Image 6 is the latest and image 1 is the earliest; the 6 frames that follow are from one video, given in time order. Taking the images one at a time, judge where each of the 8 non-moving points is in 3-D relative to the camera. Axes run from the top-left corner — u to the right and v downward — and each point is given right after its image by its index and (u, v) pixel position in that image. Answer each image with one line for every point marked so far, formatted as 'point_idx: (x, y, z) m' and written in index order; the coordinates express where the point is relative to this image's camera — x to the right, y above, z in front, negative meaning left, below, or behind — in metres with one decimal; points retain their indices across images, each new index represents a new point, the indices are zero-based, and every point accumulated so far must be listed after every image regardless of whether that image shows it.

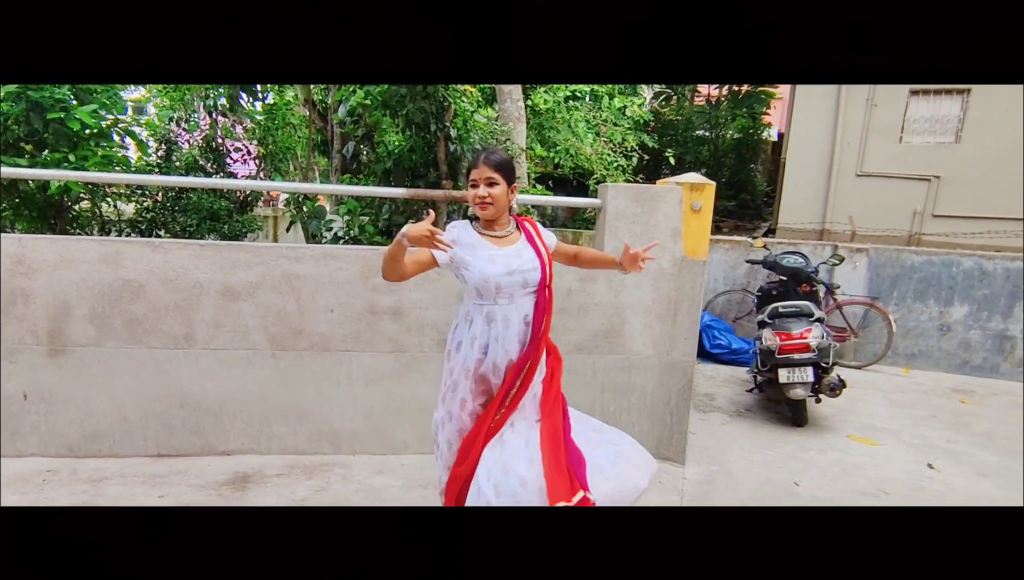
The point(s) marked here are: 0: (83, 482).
0: (-1.7, -0.7, +2.5) m
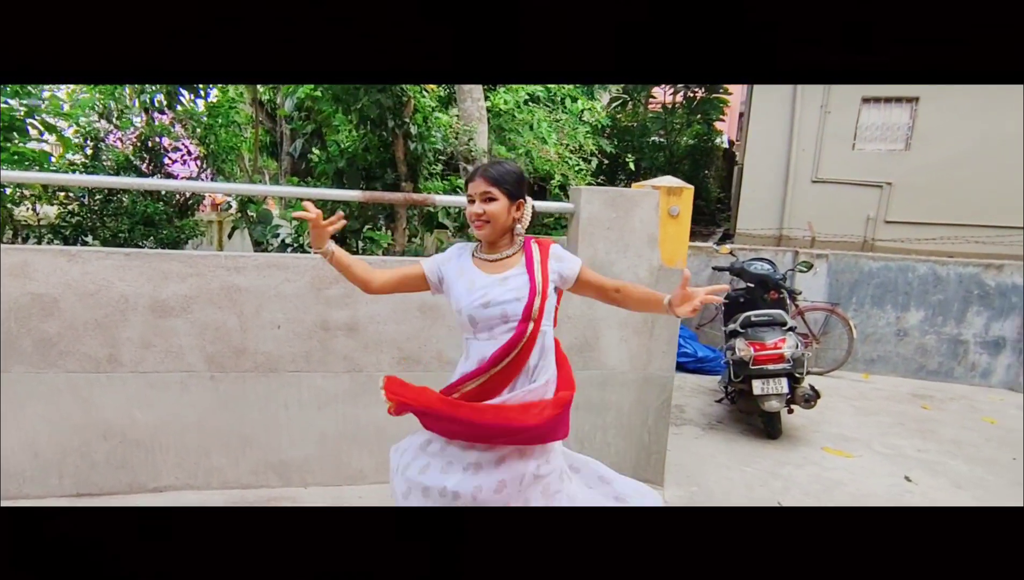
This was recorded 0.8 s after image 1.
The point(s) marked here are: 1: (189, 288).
0: (-1.8, -0.8, +2.2) m
1: (-1.1, 0.0, +2.3) m
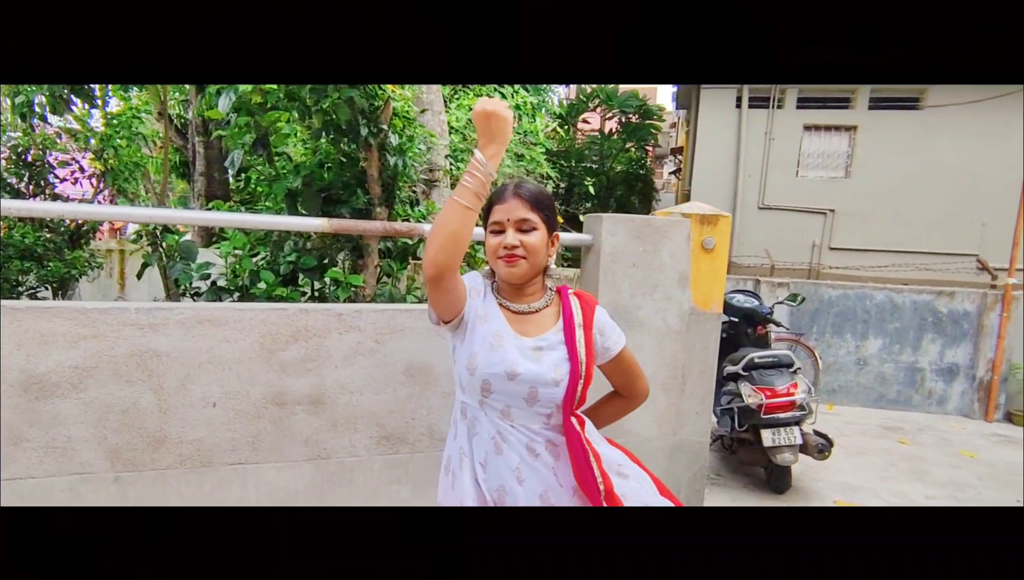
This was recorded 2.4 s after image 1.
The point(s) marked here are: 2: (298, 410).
0: (-1.7, -1.0, +1.4) m
1: (-1.1, -0.2, +1.6) m
2: (-0.6, -0.3, +1.8) m
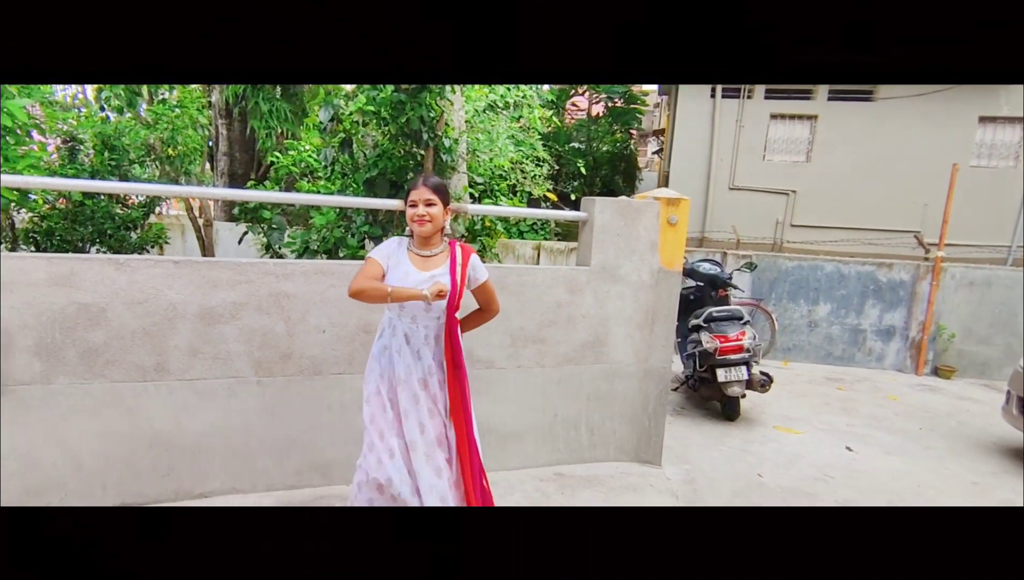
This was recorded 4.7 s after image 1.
0: (-1.6, -0.8, +2.1) m
1: (-1.0, 0.0, +2.3) m
2: (-0.5, -0.2, +2.5) m
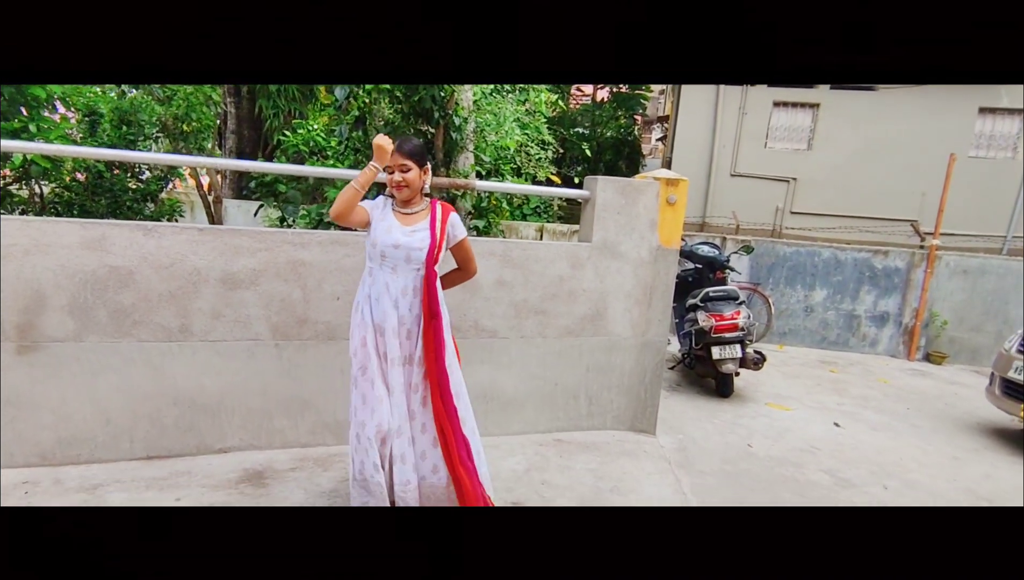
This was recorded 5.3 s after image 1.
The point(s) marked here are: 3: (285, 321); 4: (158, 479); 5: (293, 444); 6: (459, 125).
0: (-1.6, -0.7, +2.3) m
1: (-1.0, +0.1, +2.4) m
2: (-0.5, -0.1, +2.6) m
3: (-0.9, -0.1, +2.5) m
4: (-1.3, -0.7, +2.4) m
5: (-0.9, -0.6, +2.6) m
6: (-0.4, +0.8, +3.2) m
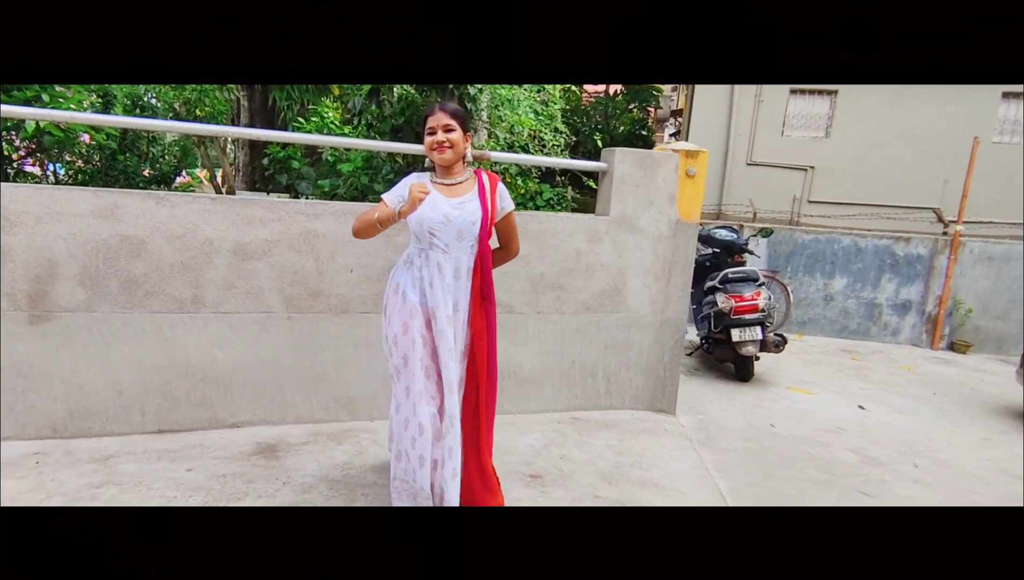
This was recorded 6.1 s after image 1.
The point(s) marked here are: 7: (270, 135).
0: (-1.5, -0.6, +2.2) m
1: (-0.9, +0.2, +2.4) m
2: (-0.4, 0.0, +2.6) m
3: (-0.8, 0.0, +2.5) m
4: (-1.3, -0.6, +2.3) m
5: (-0.8, -0.5, +2.6) m
6: (-0.3, +0.9, +3.2) m
7: (-0.9, +0.6, +2.6) m
